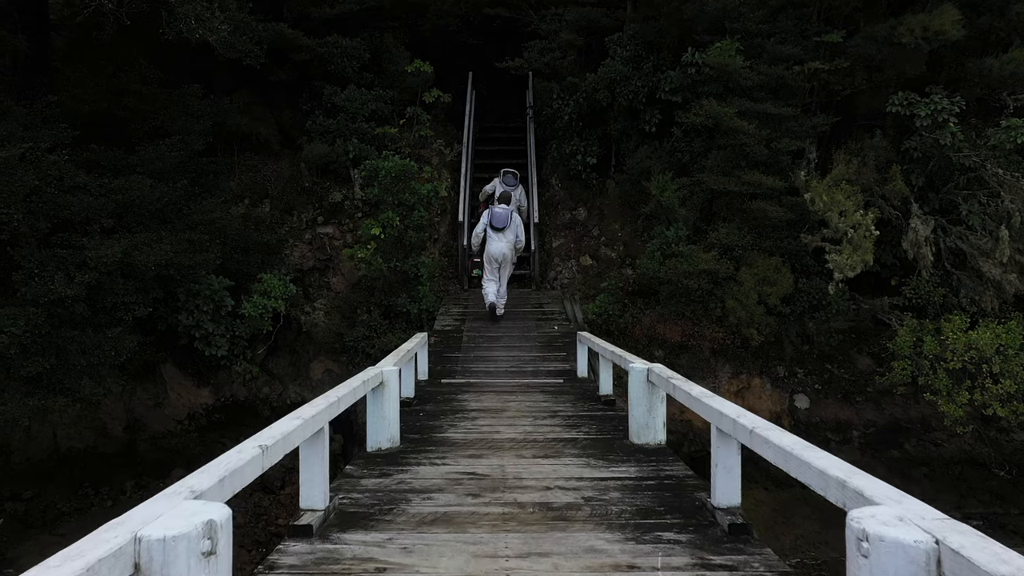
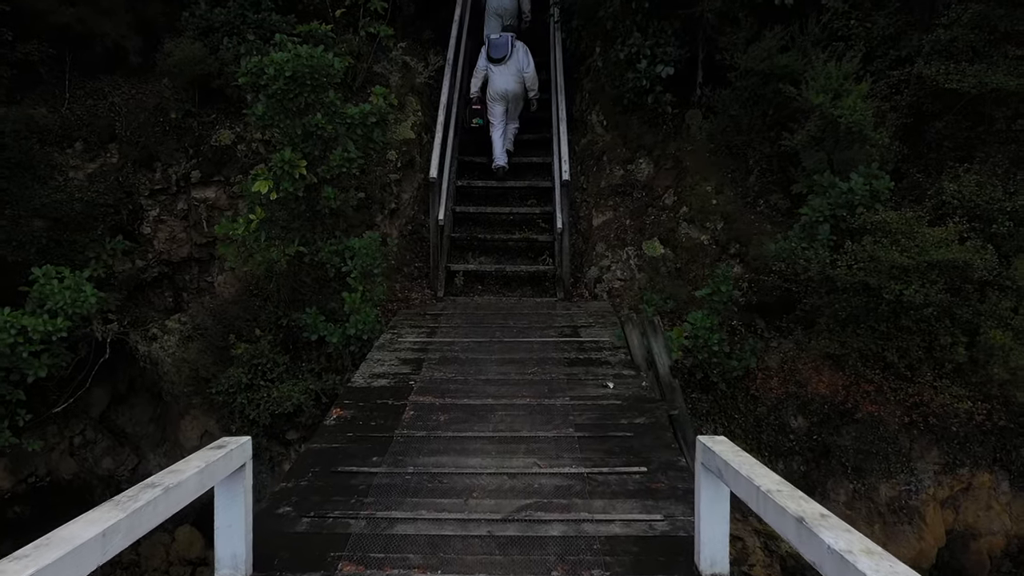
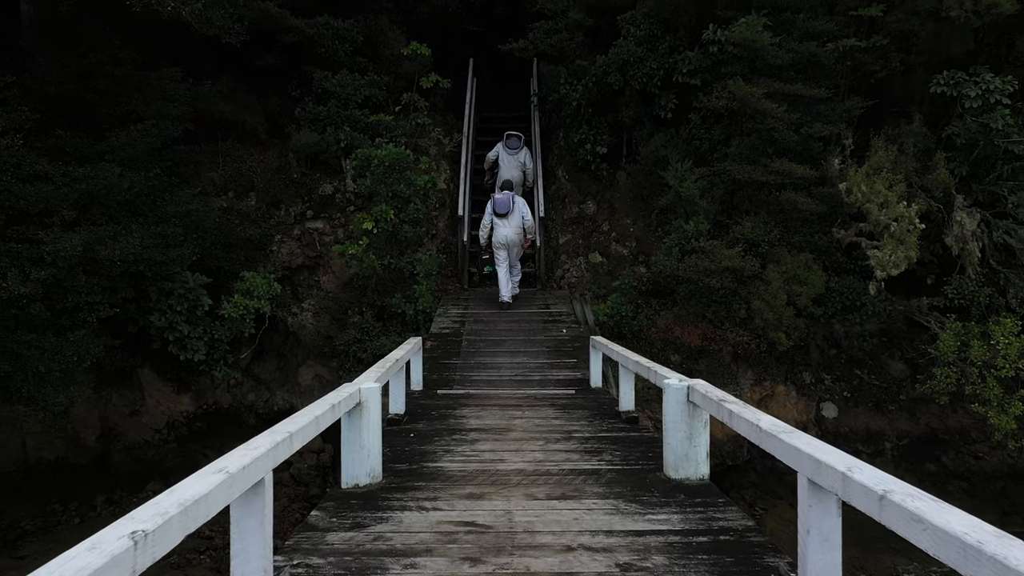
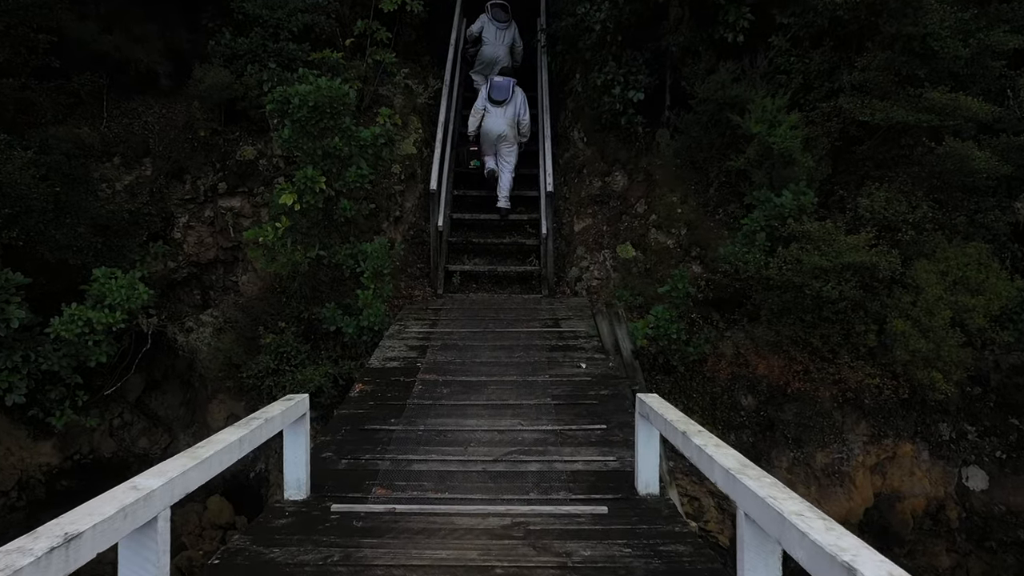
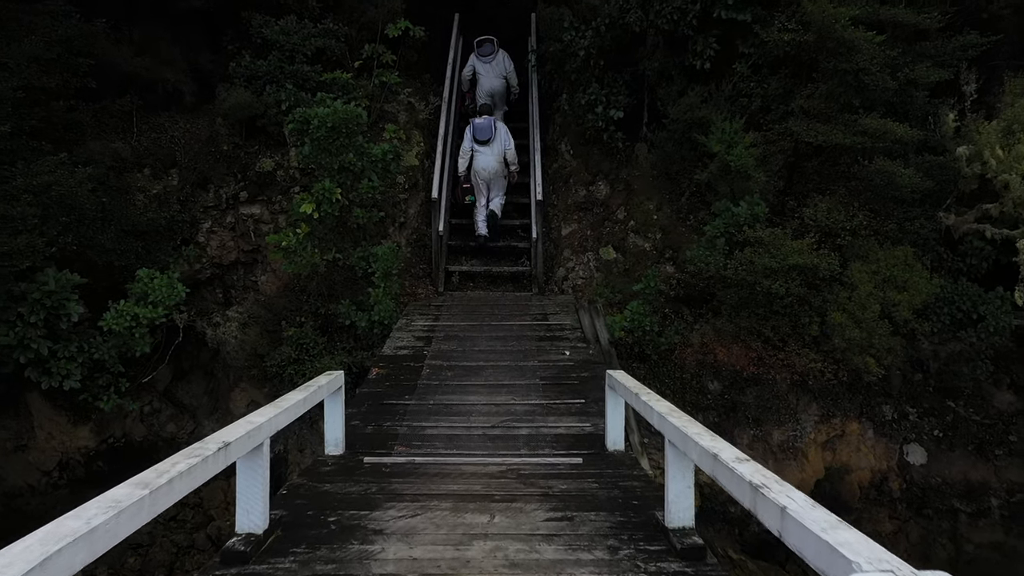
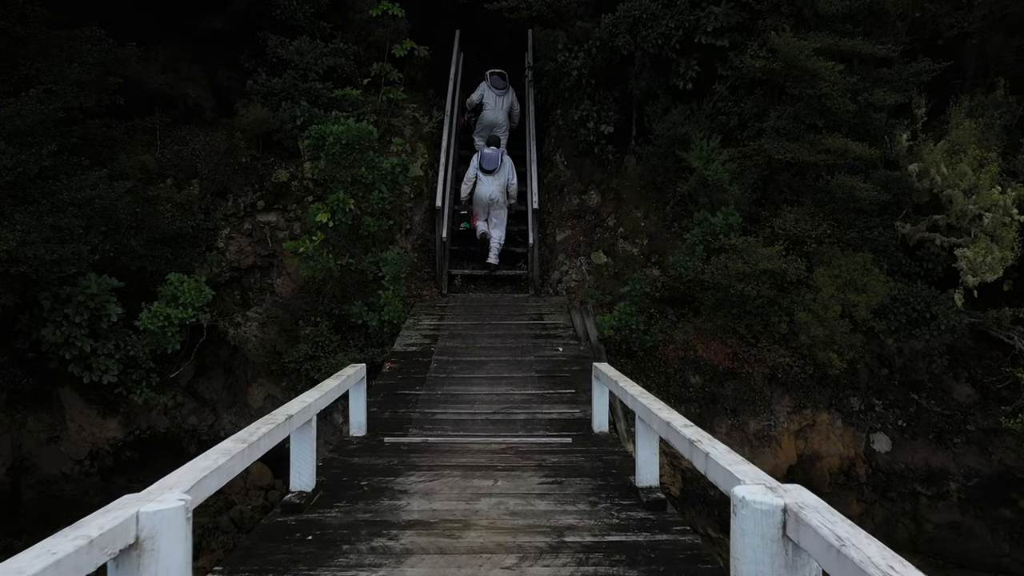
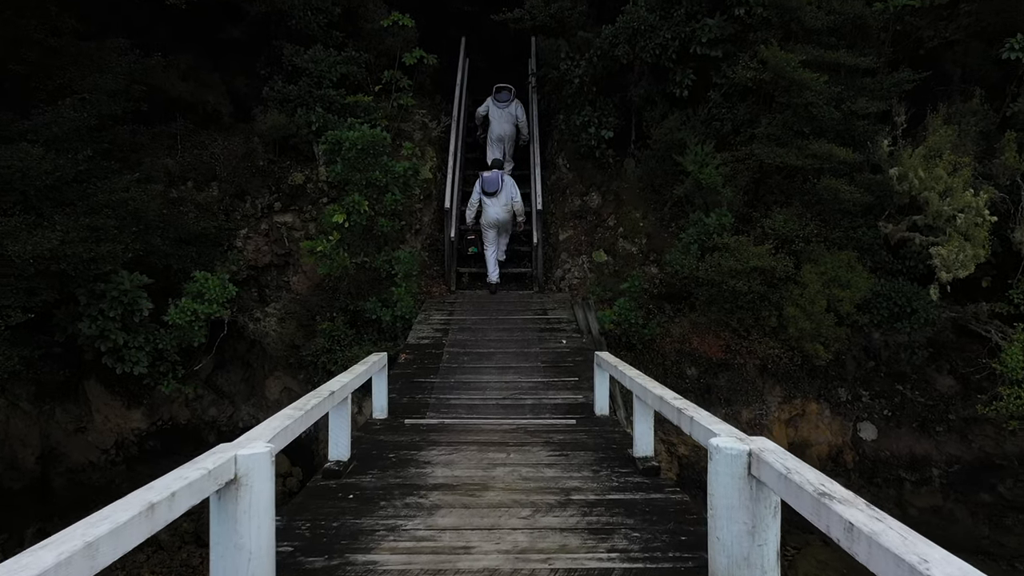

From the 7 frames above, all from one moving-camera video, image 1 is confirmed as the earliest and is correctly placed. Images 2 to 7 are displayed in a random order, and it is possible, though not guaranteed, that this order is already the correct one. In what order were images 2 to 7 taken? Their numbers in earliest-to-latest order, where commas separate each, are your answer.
3, 7, 6, 5, 4, 2
